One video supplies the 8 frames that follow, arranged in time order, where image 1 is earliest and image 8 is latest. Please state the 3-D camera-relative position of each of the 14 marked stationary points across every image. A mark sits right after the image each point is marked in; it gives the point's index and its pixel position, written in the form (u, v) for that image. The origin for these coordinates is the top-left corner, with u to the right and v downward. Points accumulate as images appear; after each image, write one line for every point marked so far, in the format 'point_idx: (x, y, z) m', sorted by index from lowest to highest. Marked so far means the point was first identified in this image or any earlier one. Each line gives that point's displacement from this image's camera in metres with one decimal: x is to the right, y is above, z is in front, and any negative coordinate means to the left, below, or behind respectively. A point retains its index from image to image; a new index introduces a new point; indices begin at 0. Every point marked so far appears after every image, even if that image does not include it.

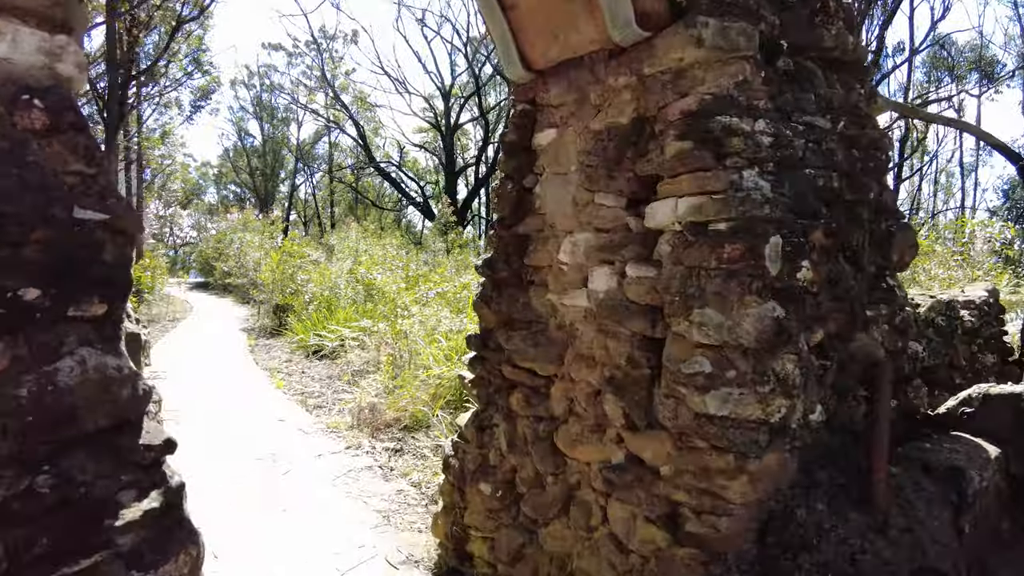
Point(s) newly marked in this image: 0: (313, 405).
0: (-1.8, -1.0, +5.8) m
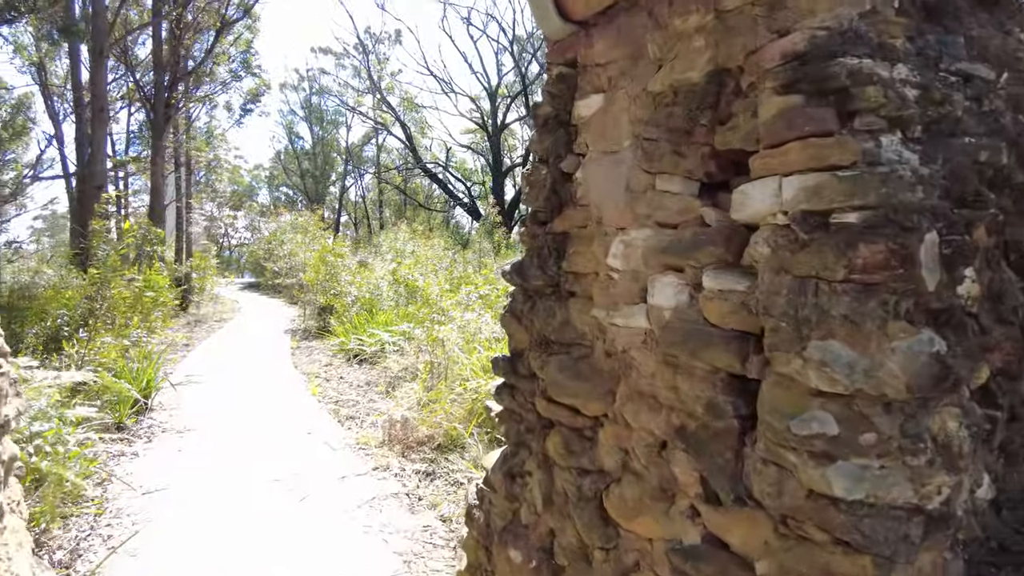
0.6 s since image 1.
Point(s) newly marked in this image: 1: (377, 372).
0: (-1.4, -1.0, +5.4) m
1: (-1.4, -0.9, +6.7) m
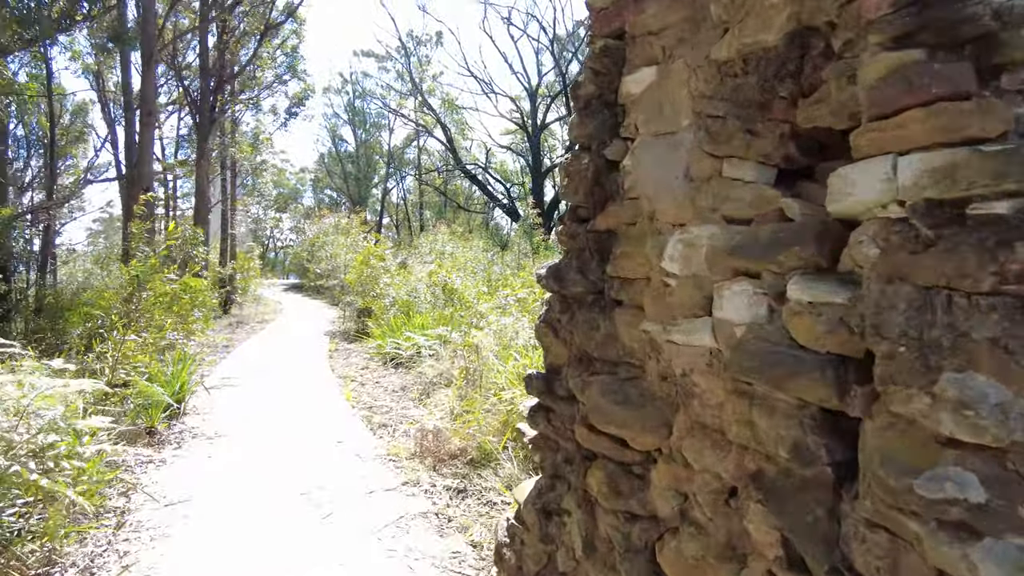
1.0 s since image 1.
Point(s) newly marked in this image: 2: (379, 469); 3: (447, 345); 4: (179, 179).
0: (-1.1, -1.0, +5.2) m
1: (-1.0, -0.9, +6.6) m
2: (-0.8, -1.1, +3.9) m
3: (-0.7, -0.6, +7.0) m
4: (-8.6, +2.8, +16.8) m
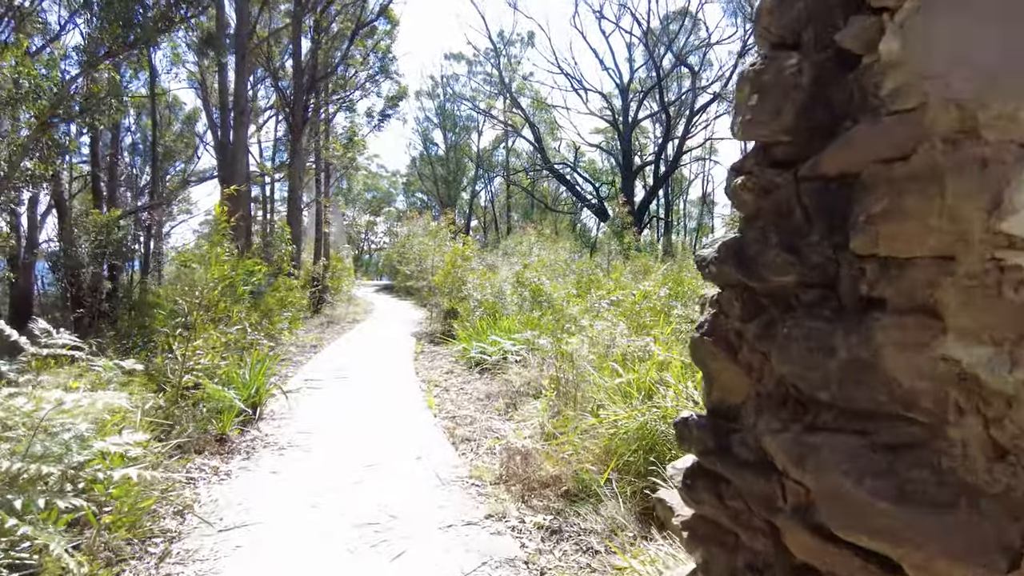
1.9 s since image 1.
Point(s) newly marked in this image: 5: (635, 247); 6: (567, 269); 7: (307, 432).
0: (-0.4, -1.0, +4.7) m
1: (-0.2, -0.9, +6.0) m
2: (-0.3, -1.1, +3.3) m
3: (+0.2, -0.6, +6.4) m
4: (-6.3, +2.8, +17.2) m
5: (+2.9, +1.0, +15.0) m
6: (+0.9, +0.3, +10.4) m
7: (-1.5, -1.0, +4.6) m
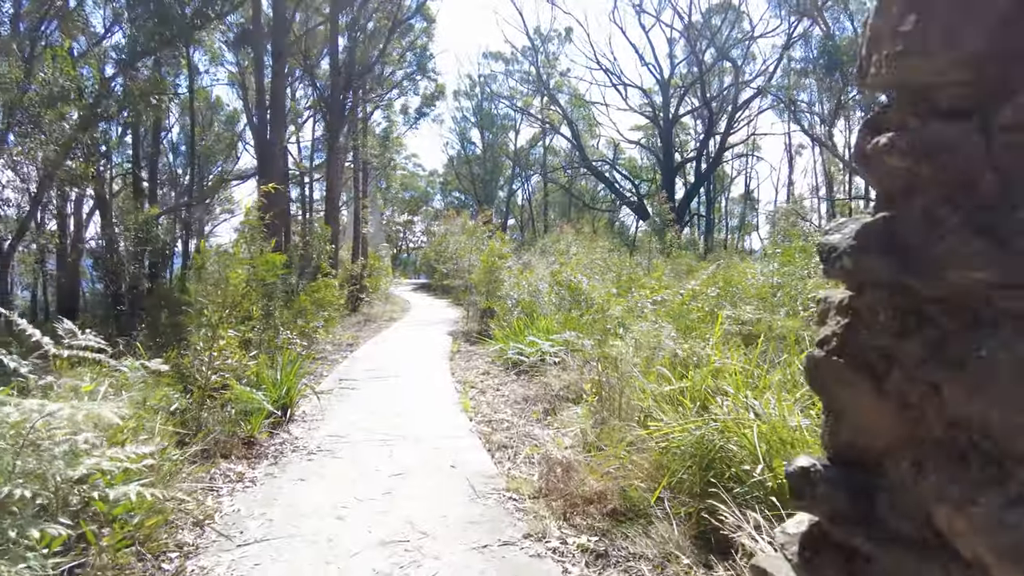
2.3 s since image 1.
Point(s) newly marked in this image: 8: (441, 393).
0: (-0.1, -1.0, +4.5) m
1: (+0.2, -0.9, +5.8) m
2: (-0.1, -1.1, +3.1) m
3: (+0.6, -0.6, +6.2) m
4: (-5.3, +2.9, +17.2) m
5: (+3.8, +1.0, +14.6) m
6: (+1.5, +0.3, +10.1) m
7: (-1.2, -1.0, +4.4) m
8: (-0.7, -1.0, +6.0) m
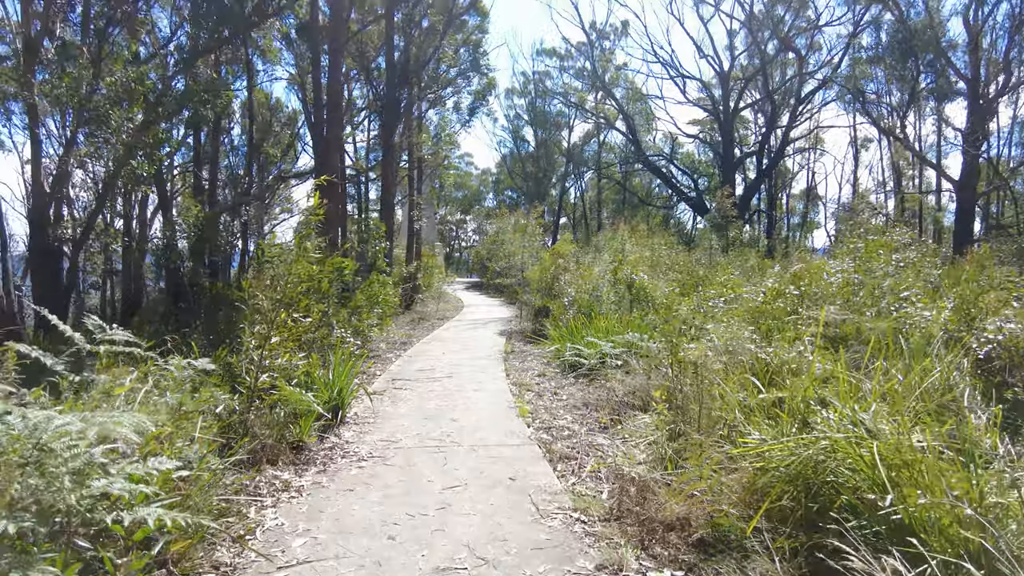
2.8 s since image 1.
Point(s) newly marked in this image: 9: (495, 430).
0: (+0.3, -1.0, +4.1) m
1: (+0.7, -0.9, +5.4) m
2: (+0.2, -1.0, +2.7) m
3: (+1.1, -0.6, +5.8) m
4: (-3.8, +2.9, +17.3) m
5: (+5.0, +1.0, +13.9) m
6: (+2.3, +0.3, +9.6) m
7: (-0.8, -1.0, +4.2) m
8: (-0.1, -1.0, +5.7) m
9: (-0.1, -1.0, +4.5) m
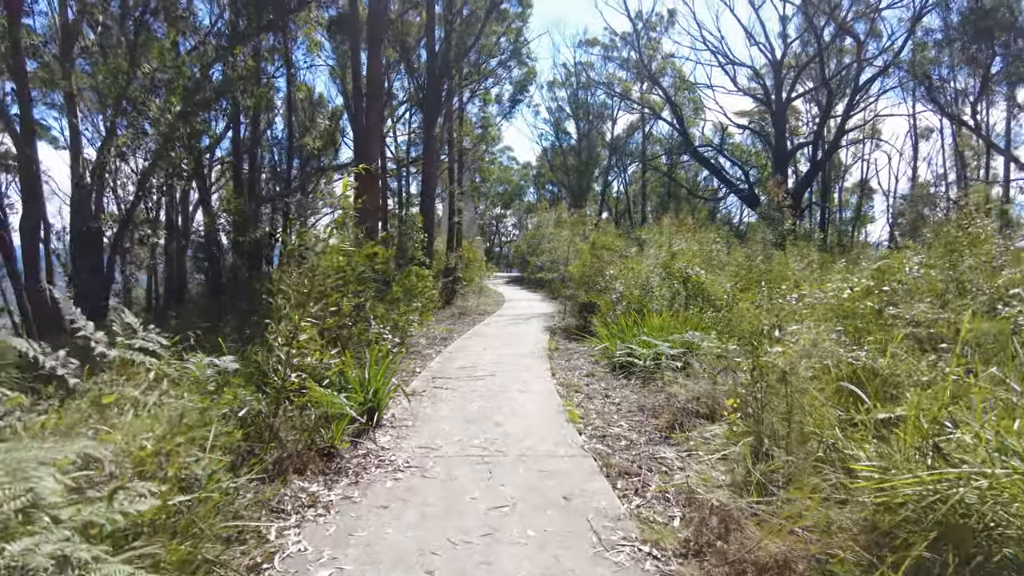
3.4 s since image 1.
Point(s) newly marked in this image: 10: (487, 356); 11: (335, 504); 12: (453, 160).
0: (+0.6, -1.0, +3.7) m
1: (+1.1, -0.8, +4.9) m
2: (+0.4, -1.0, +2.3) m
3: (+1.5, -0.6, +5.3) m
4: (-2.7, +3.1, +17.0) m
5: (+5.9, +1.1, +13.2) m
6: (+3.0, +0.4, +9.0) m
7: (-0.5, -0.9, +3.8) m
8: (+0.3, -0.9, +5.3) m
9: (+0.2, -1.0, +4.0) m
10: (-0.3, -0.8, +7.6) m
11: (-0.8, -1.0, +2.9) m
12: (-1.6, +3.4, +17.1) m
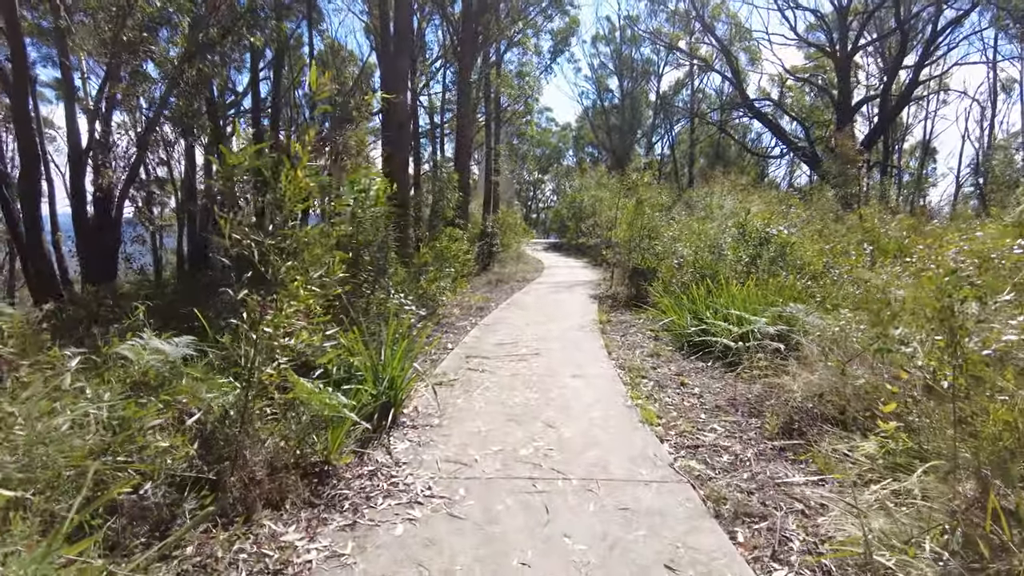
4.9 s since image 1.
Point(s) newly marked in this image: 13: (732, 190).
0: (+0.8, -0.8, +2.6) m
1: (+1.4, -0.6, +3.8) m
2: (+0.6, -0.9, +1.2) m
3: (+1.9, -0.3, +4.1) m
4: (-1.7, +3.9, +15.9) m
5: (+6.6, +1.7, +11.7) m
6: (+3.5, +0.9, +7.7) m
7: (-0.2, -0.8, +2.8) m
8: (+0.6, -0.7, +4.3) m
9: (+0.5, -0.8, +3.0) m
10: (+0.2, -0.4, +6.6) m
11: (-0.6, -0.8, +1.9) m
12: (-0.6, +4.3, +15.9) m
13: (+4.0, +1.8, +11.7) m
